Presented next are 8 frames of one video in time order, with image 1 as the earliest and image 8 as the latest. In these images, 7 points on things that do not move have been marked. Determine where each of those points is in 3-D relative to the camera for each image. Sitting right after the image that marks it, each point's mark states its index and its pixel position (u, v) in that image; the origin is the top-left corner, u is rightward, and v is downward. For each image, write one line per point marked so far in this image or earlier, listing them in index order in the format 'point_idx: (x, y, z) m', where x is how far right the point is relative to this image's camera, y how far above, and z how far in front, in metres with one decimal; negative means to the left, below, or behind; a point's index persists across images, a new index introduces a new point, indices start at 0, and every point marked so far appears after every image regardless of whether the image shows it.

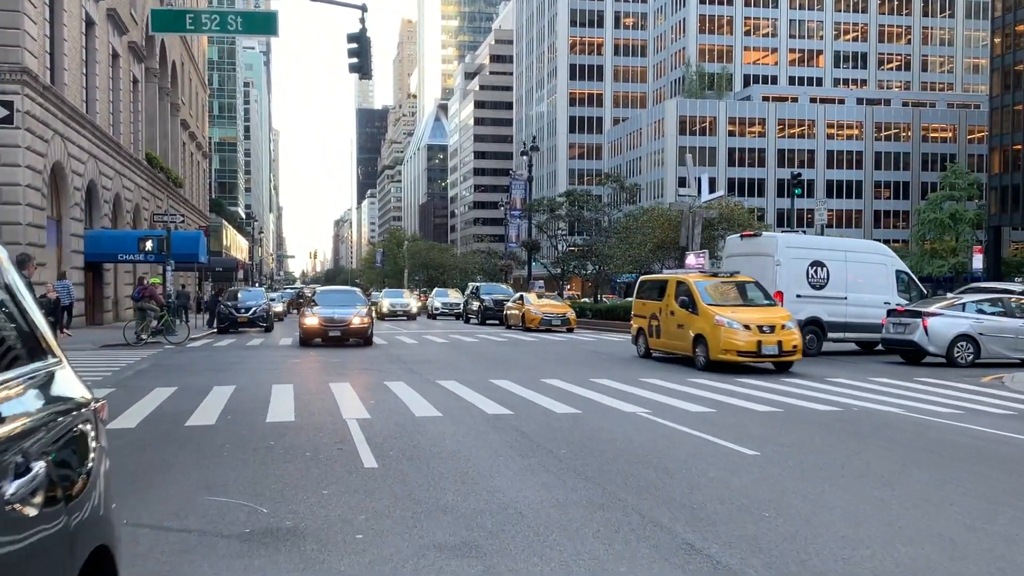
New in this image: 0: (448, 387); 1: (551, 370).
0: (-0.8, -1.4, +13.3) m
1: (+0.7, -1.4, +16.6) m
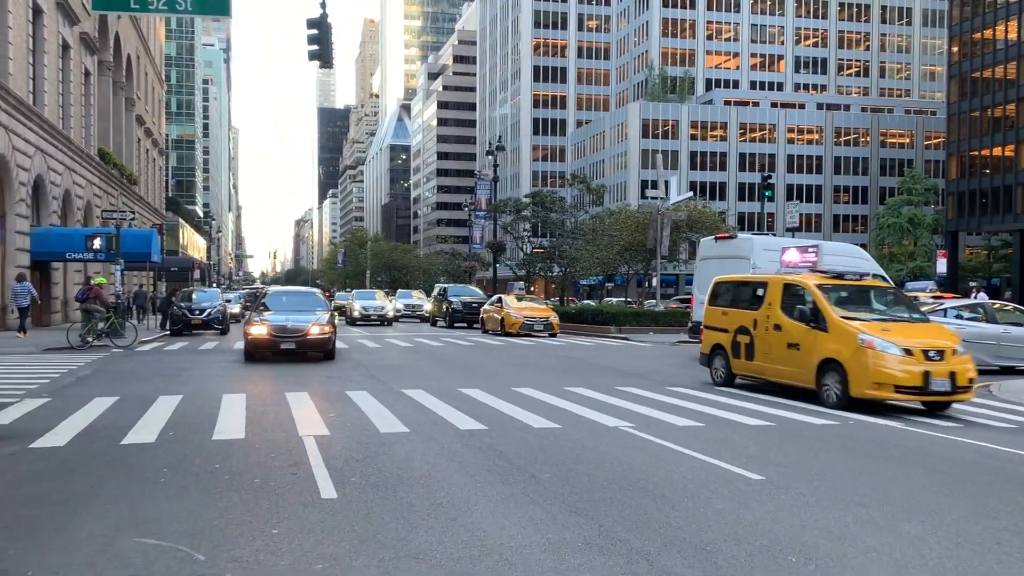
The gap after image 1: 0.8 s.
0: (-1.2, -1.4, +12.3) m
1: (+0.1, -1.5, +15.7) m
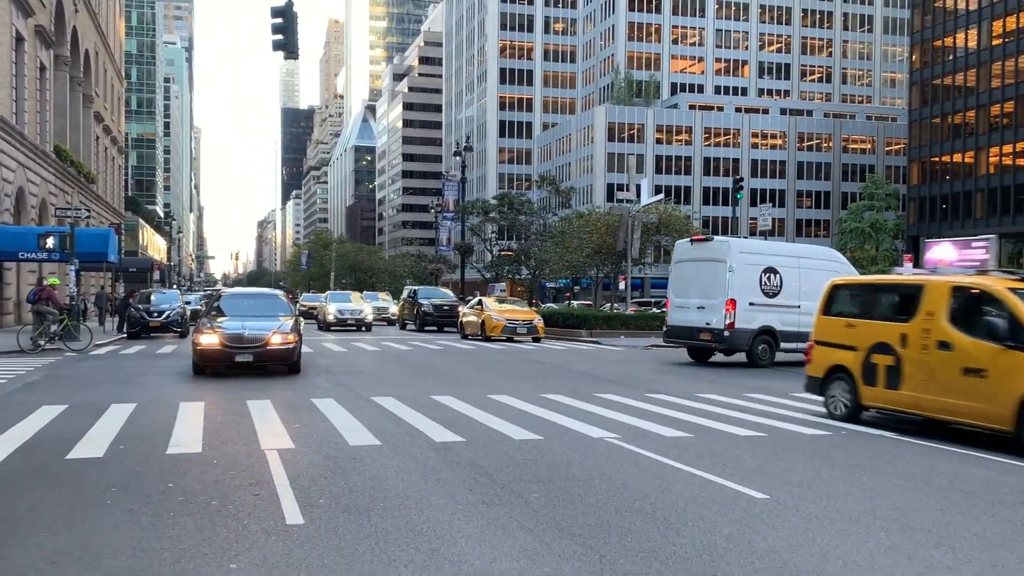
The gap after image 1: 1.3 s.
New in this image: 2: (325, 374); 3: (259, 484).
0: (-1.5, -1.4, +11.7) m
1: (-0.3, -1.5, +15.1) m
2: (-3.3, -1.5, +16.7) m
3: (-1.8, -1.4, +7.0) m
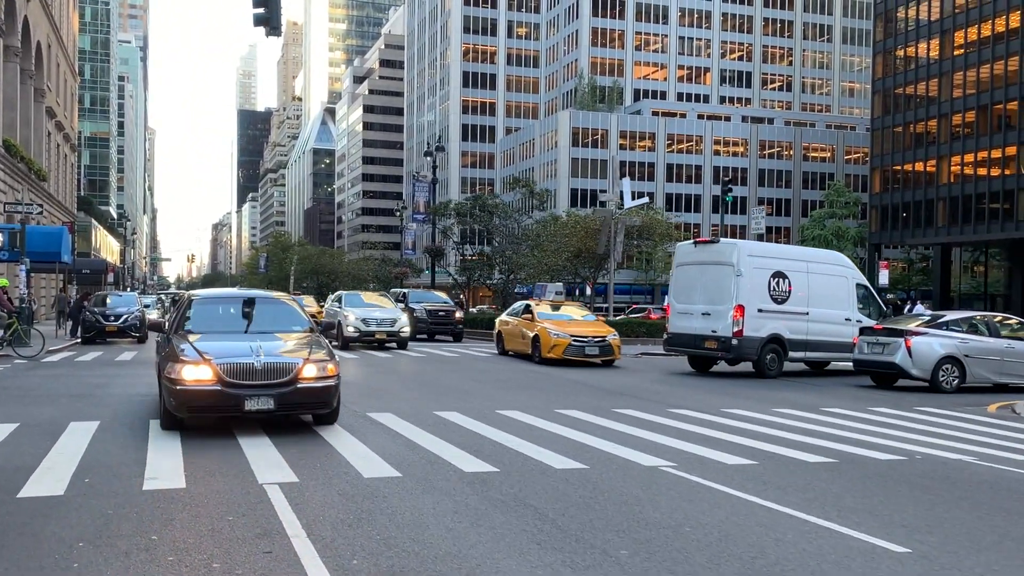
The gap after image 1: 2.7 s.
0: (-1.3, -1.5, +10.2) m
1: (-0.2, -1.5, +13.7) m
2: (-3.3, -1.5, +15.1) m
3: (-1.4, -1.4, +5.5) m
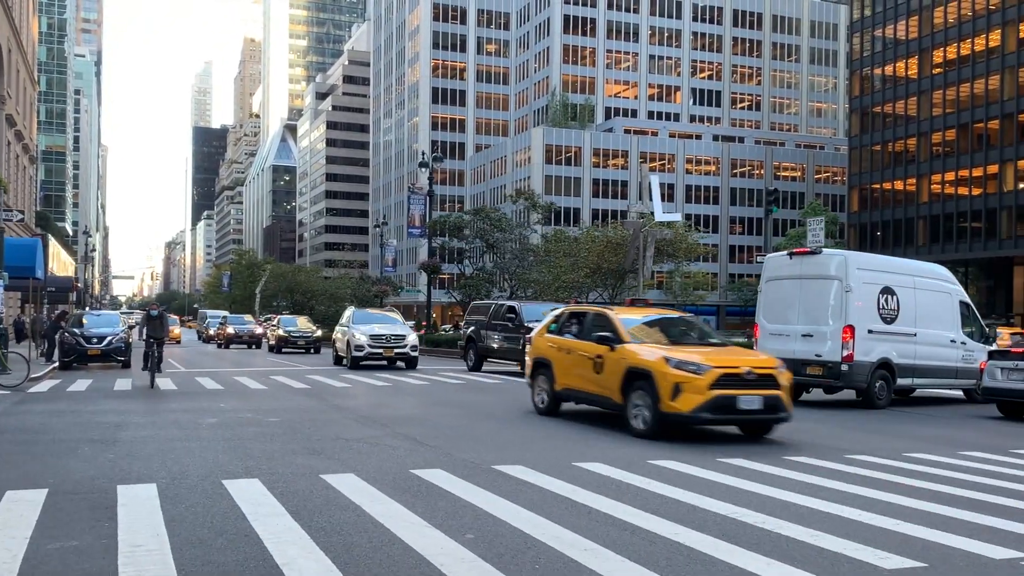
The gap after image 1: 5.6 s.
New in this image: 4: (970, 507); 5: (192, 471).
0: (+0.3, -1.6, +7.6) m
1: (+1.3, -1.7, +11.2) m
2: (-1.9, -1.7, +12.5) m
3: (+0.4, -1.5, +2.9) m
4: (+3.5, -1.7, +7.4) m
5: (-2.7, -1.6, +8.2) m
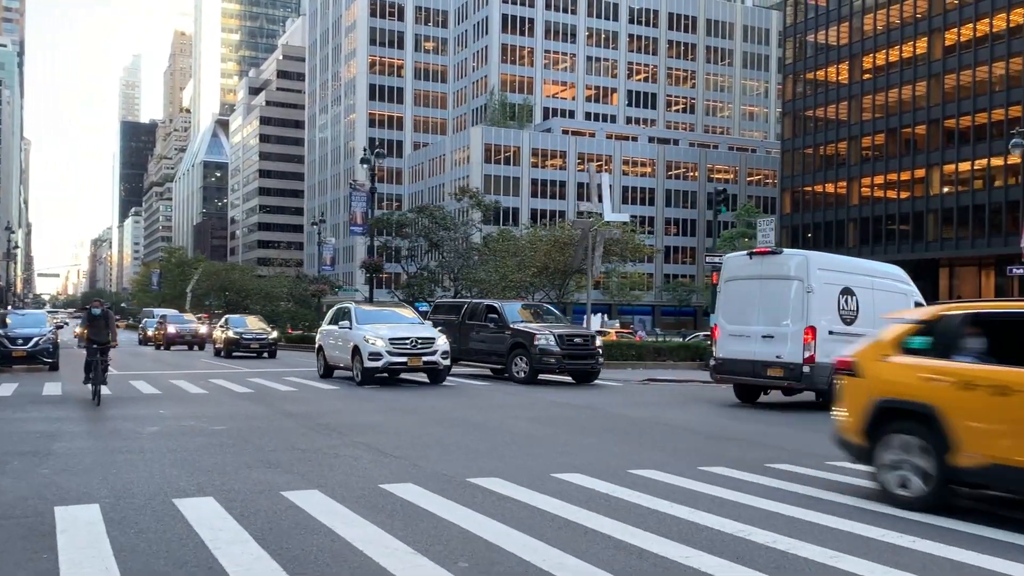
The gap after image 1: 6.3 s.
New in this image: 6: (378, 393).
0: (+0.2, -1.6, +7.1) m
1: (+0.9, -1.7, +10.7) m
2: (-2.3, -1.7, +11.7) m
3: (+0.6, -1.5, +2.4) m
4: (+3.3, -1.7, +7.1) m
5: (-2.9, -1.6, +7.5) m
6: (-2.4, -1.9, +17.9) m
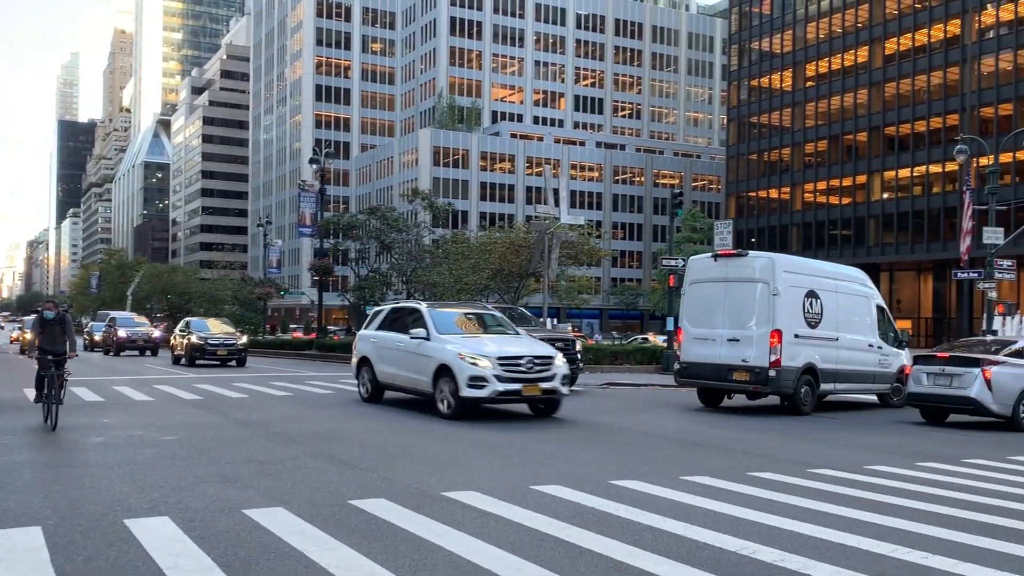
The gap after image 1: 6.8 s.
0: (+0.1, -1.6, +6.6) m
1: (+0.6, -1.8, +10.3) m
2: (-2.7, -1.8, +11.1) m
3: (+0.8, -1.5, +1.9) m
4: (+3.2, -1.7, +6.8) m
5: (-3.0, -1.6, +6.8) m
6: (-3.2, -2.0, +17.2) m
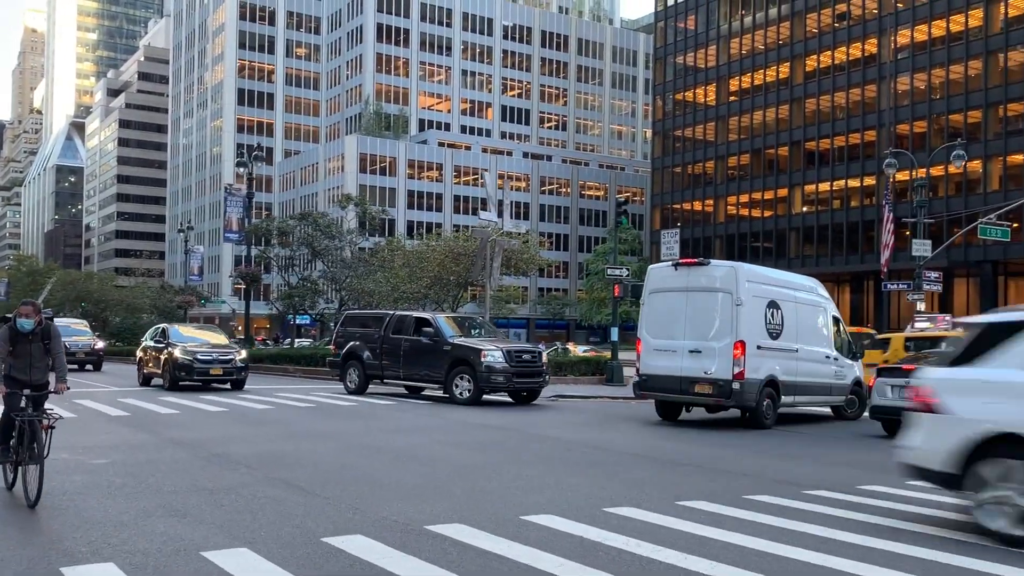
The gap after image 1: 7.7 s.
0: (+0.1, -1.7, +5.8) m
1: (+0.3, -1.9, +9.5) m
2: (-3.0, -1.8, +10.1) m
3: (+1.2, -1.5, +1.2) m
4: (+3.2, -1.7, +6.2) m
5: (-3.0, -1.6, +5.8) m
6: (-4.0, -2.1, +16.2) m
